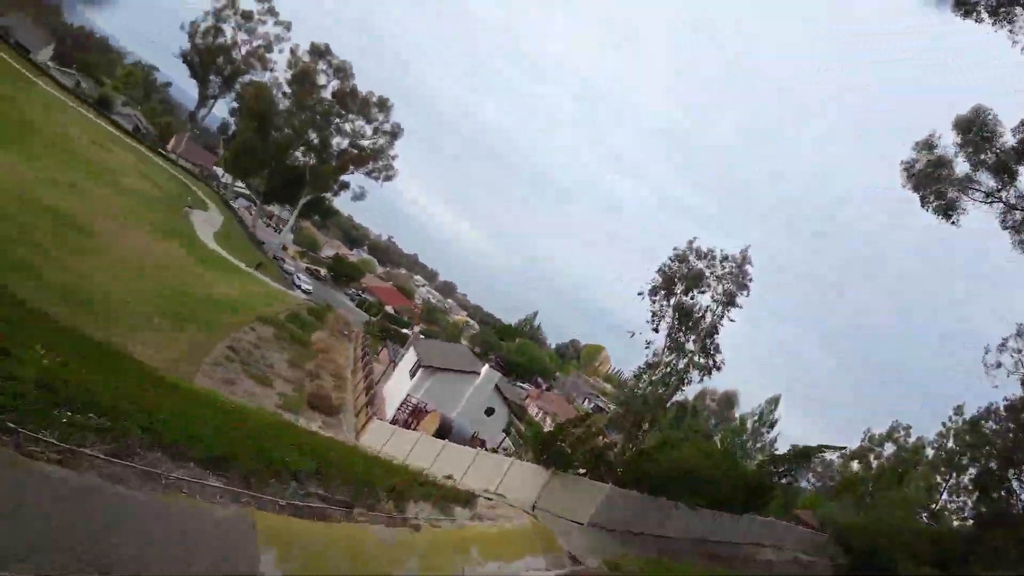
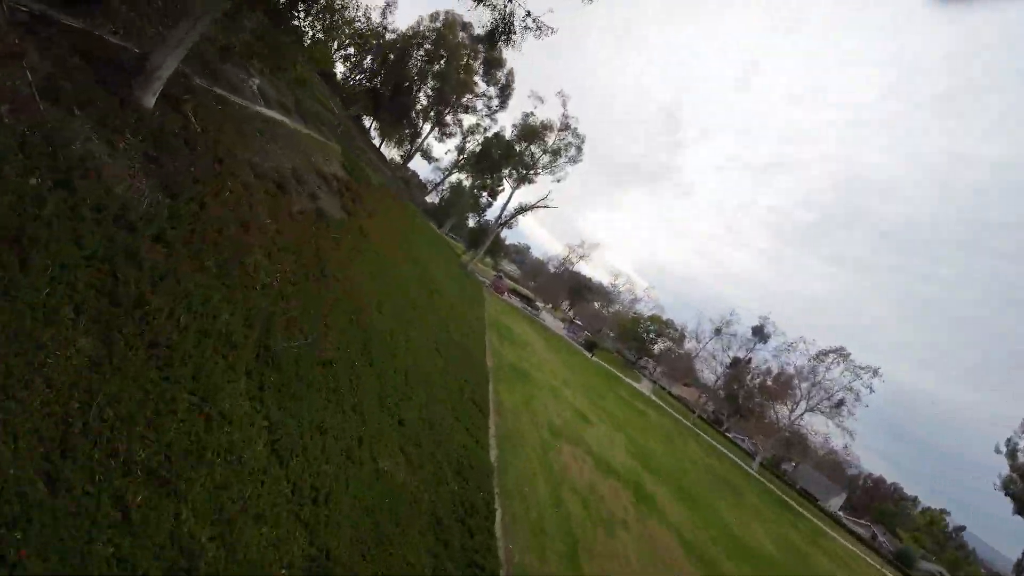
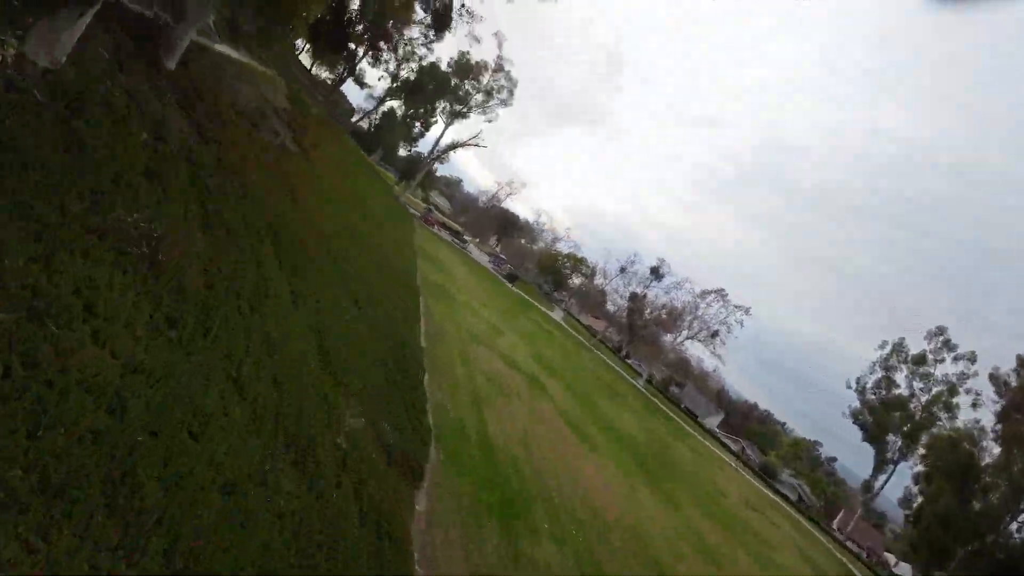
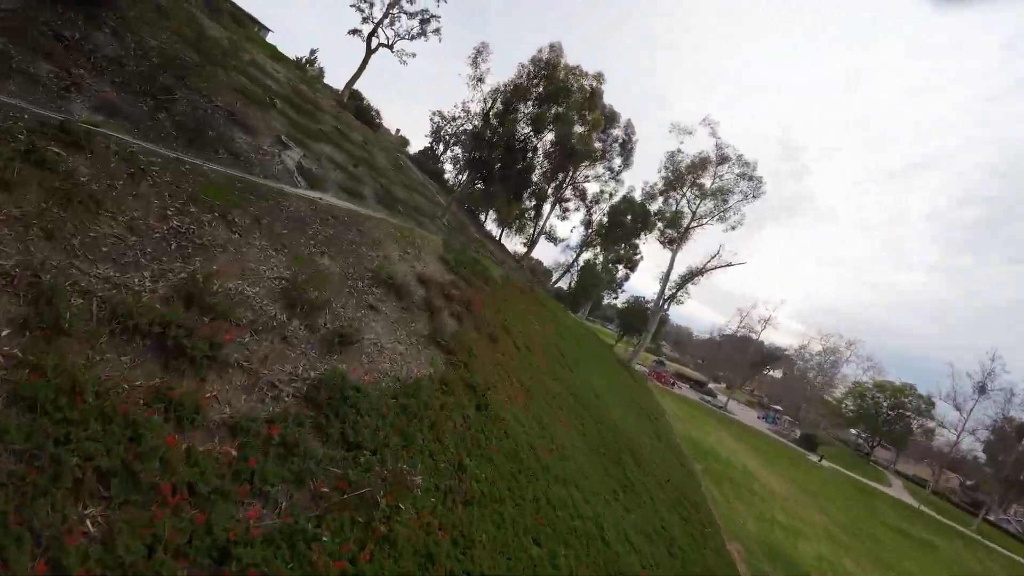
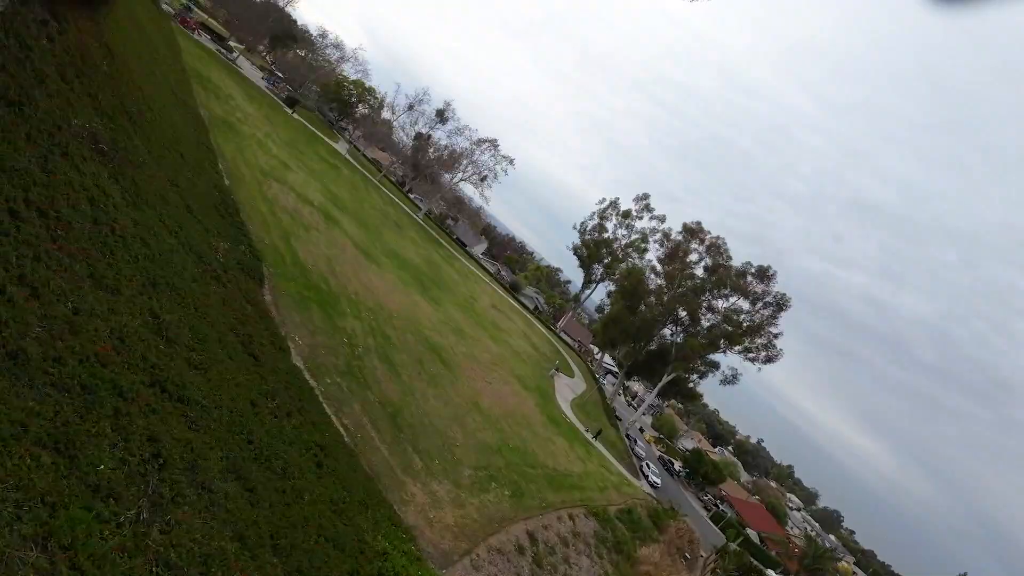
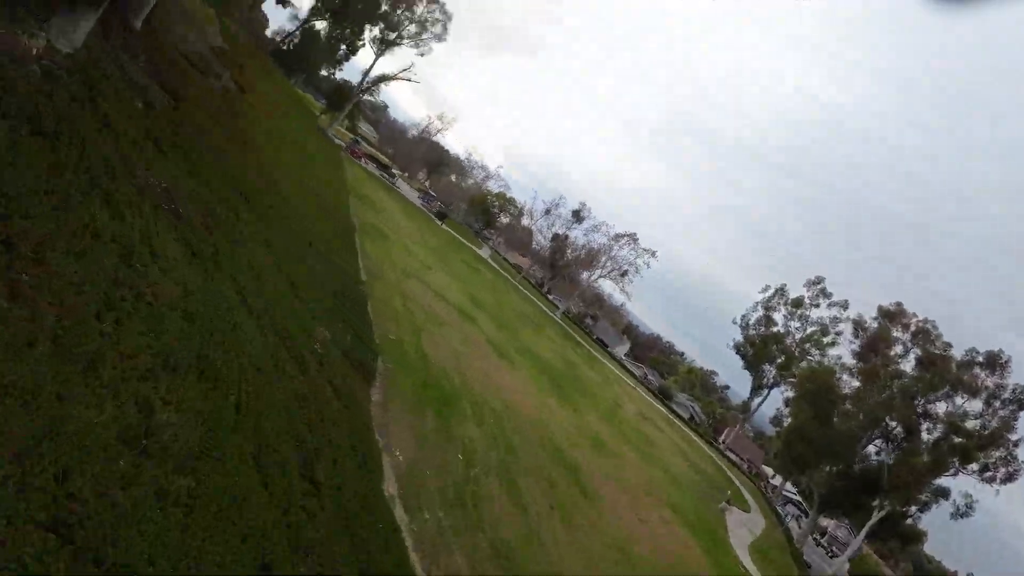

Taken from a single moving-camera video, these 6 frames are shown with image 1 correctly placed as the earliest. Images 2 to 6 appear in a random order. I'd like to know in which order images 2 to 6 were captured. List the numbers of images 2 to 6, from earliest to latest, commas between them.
5, 6, 3, 2, 4
